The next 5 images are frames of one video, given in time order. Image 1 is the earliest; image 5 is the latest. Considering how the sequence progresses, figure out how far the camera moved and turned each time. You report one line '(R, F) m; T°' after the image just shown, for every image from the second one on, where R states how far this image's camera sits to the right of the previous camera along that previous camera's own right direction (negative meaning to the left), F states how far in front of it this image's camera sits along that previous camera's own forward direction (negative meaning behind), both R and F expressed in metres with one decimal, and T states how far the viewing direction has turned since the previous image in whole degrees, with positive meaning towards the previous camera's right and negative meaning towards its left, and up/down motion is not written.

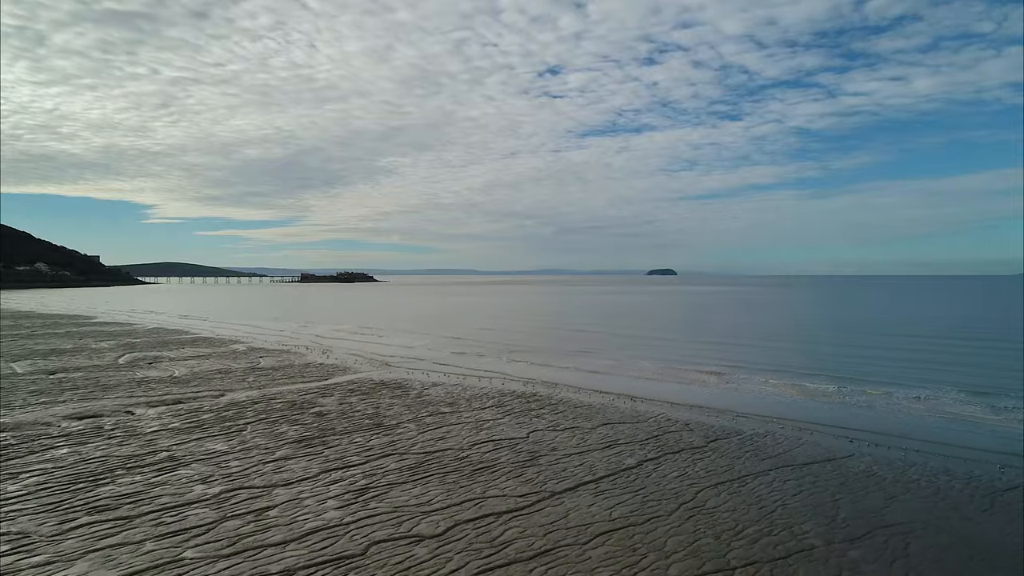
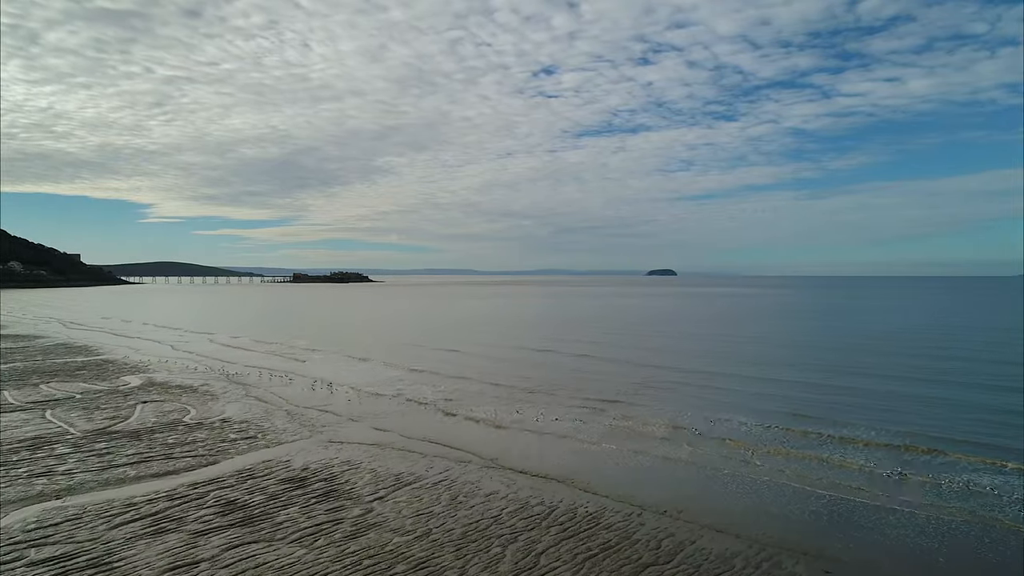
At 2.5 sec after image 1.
(-0.6, +9.0) m; +1°
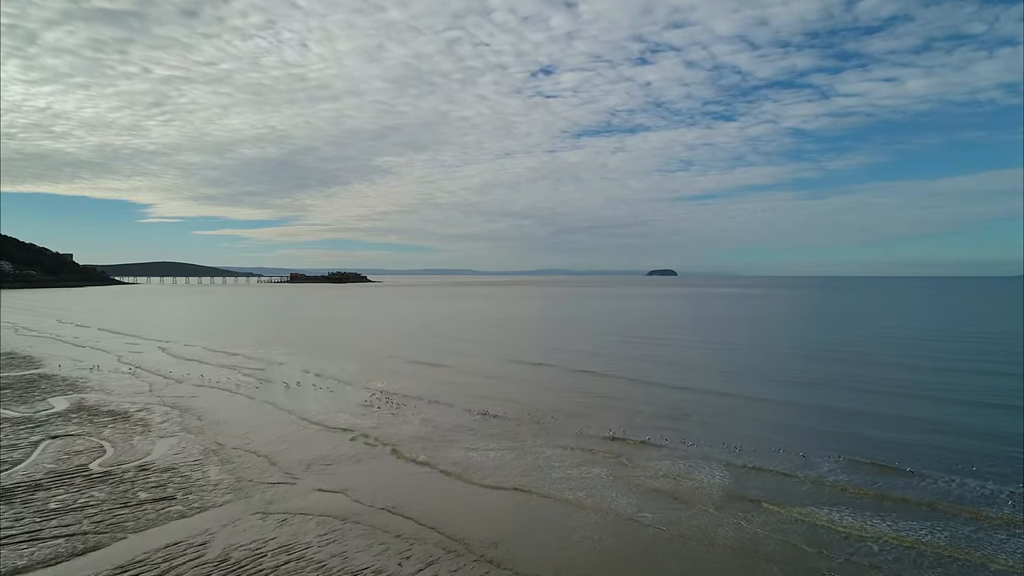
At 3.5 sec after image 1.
(-0.2, +3.6) m; 0°
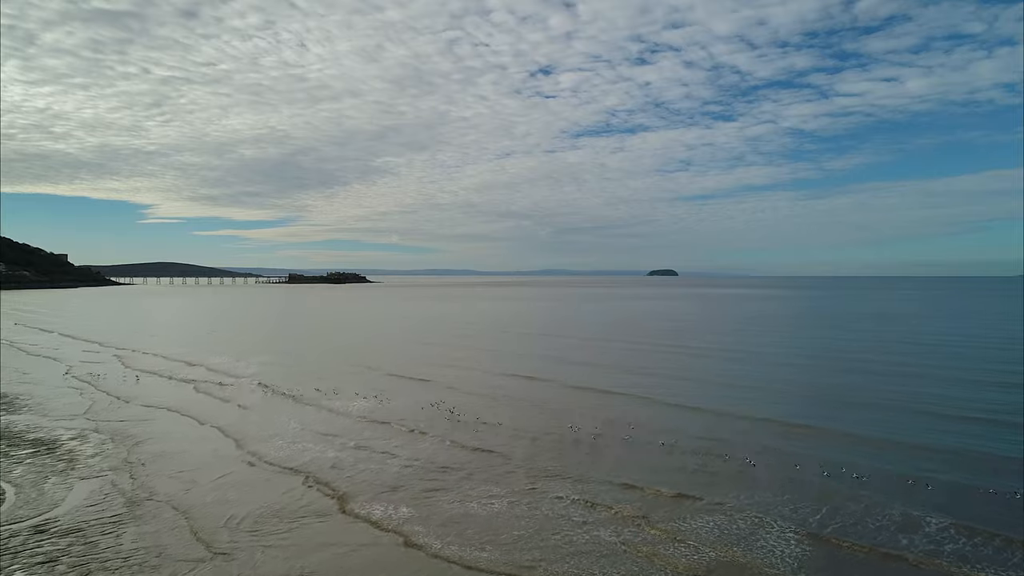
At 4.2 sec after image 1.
(-0.2, +2.8) m; 0°
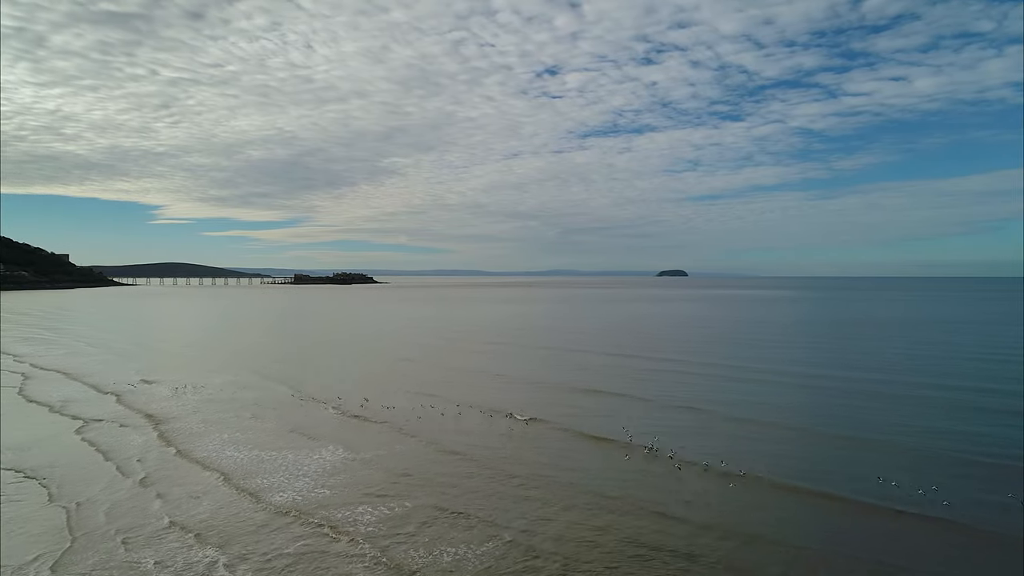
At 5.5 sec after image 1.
(-1.1, +6.2) m; -1°
